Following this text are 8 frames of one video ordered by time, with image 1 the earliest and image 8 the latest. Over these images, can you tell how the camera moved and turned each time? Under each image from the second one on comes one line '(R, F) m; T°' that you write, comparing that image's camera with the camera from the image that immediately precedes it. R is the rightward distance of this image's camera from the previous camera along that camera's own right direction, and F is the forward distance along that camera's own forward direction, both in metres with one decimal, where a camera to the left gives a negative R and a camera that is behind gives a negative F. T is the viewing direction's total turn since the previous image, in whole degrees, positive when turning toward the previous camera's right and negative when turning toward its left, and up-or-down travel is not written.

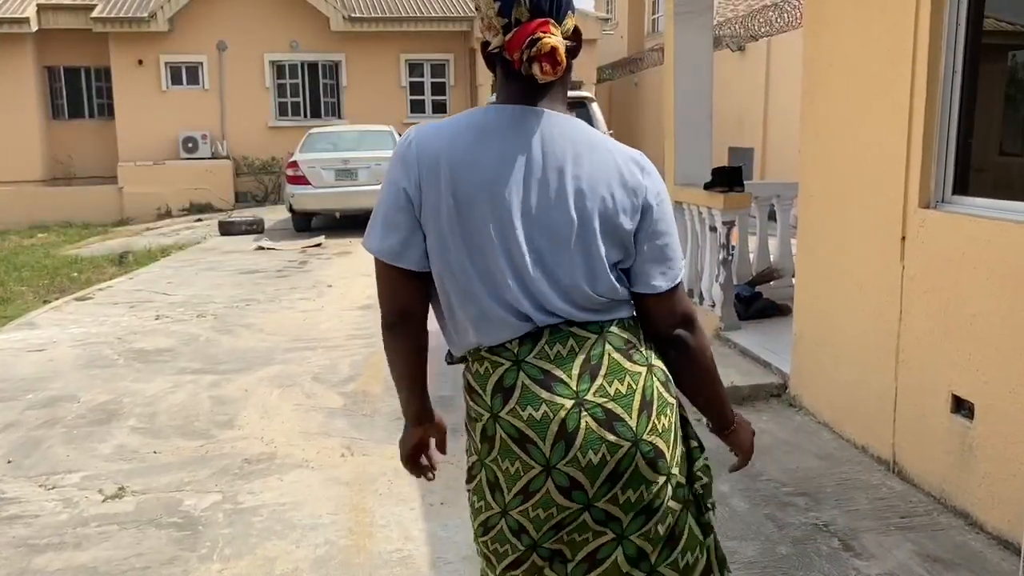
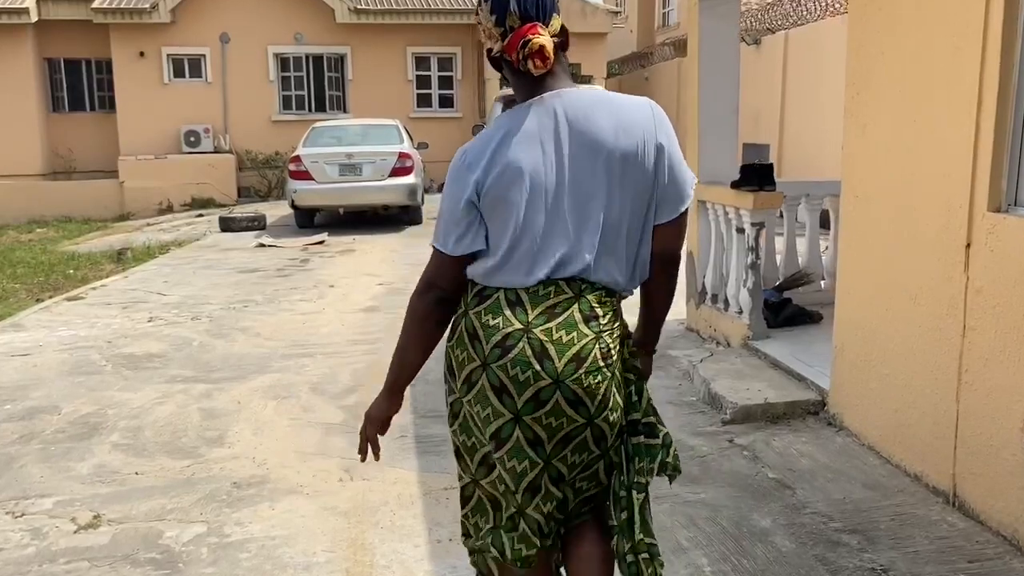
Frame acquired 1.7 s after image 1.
(0.0, +0.3) m; 0°
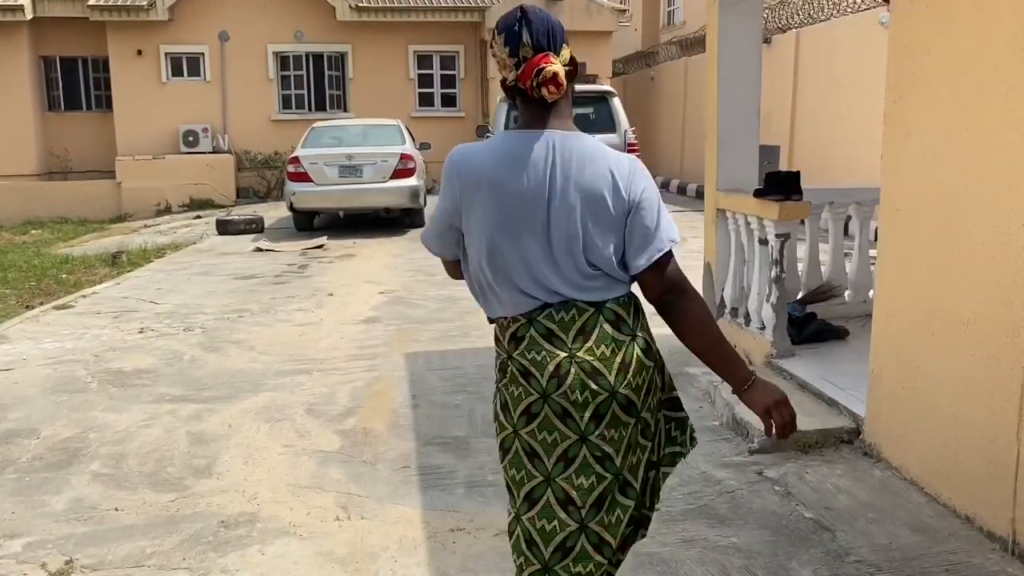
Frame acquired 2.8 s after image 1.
(0.0, +0.3) m; 0°
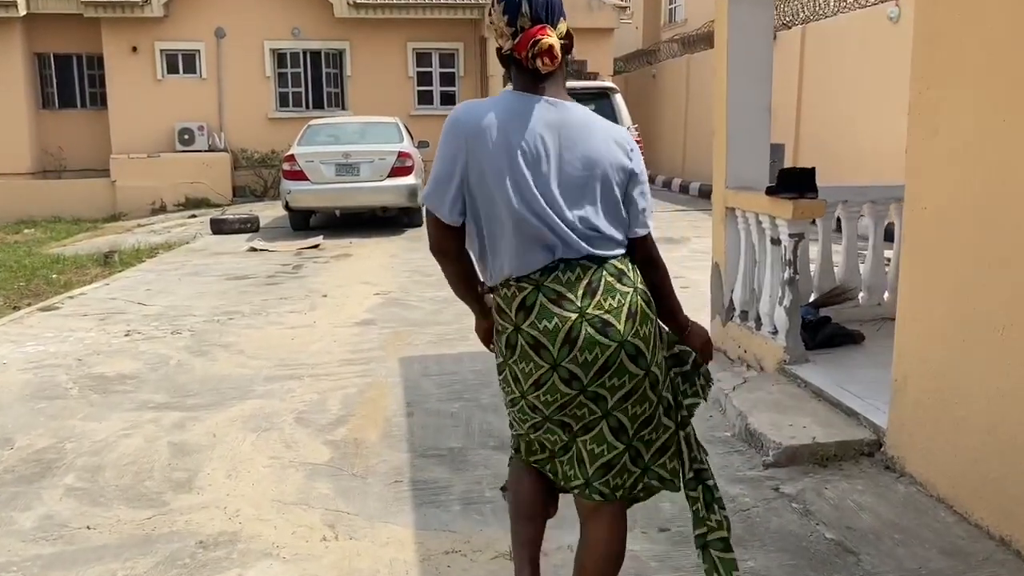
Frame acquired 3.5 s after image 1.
(0.0, +0.2) m; 0°
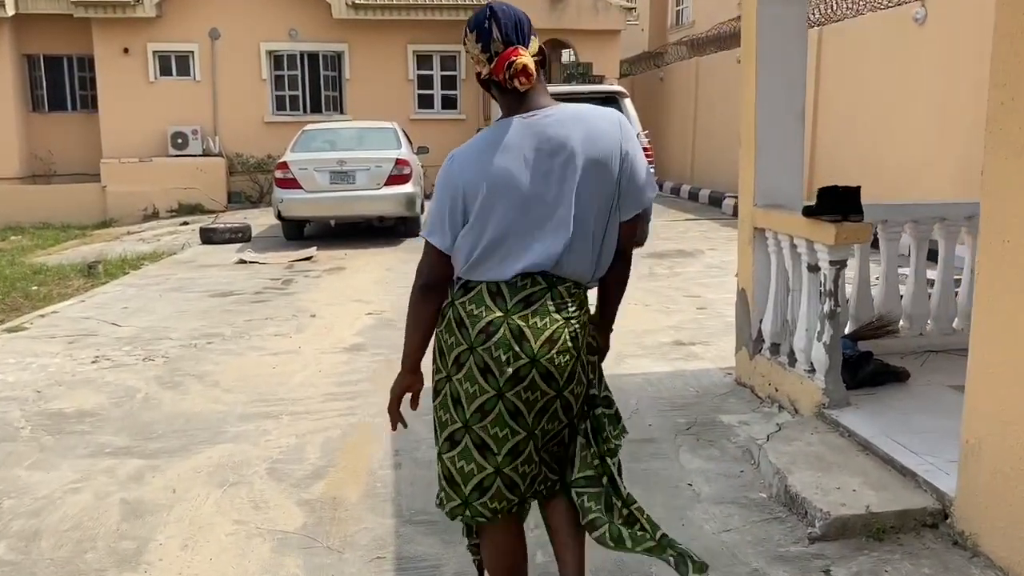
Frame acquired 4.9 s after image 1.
(0.0, +0.5) m; 0°
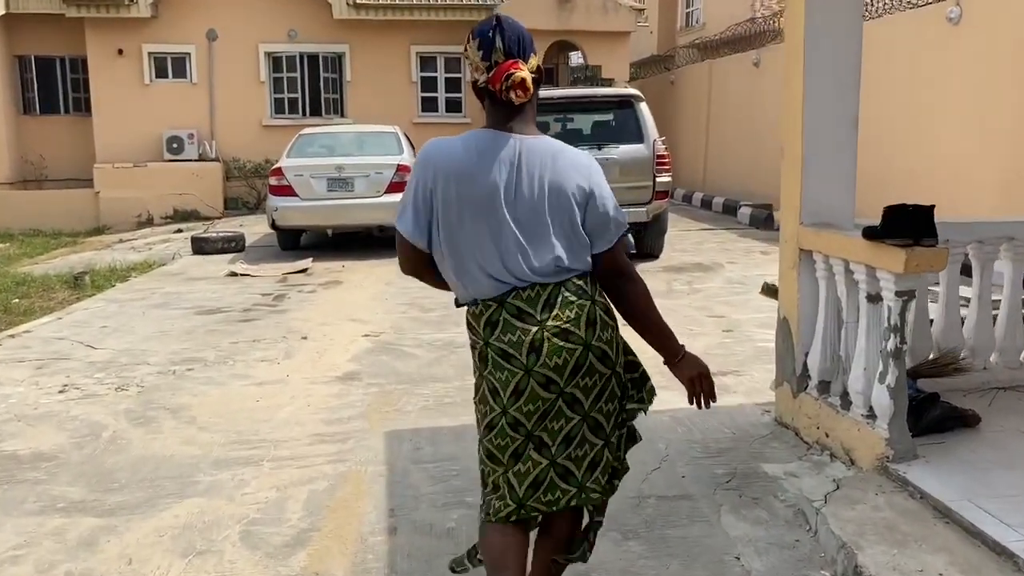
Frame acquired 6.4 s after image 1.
(0.0, +0.5) m; 0°
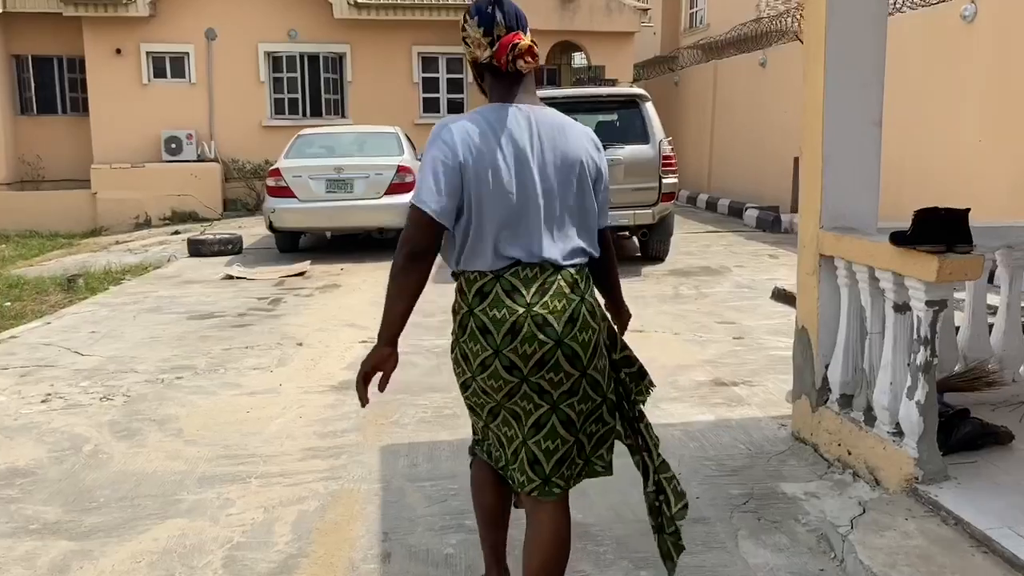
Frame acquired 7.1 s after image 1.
(0.0, +0.2) m; 0°
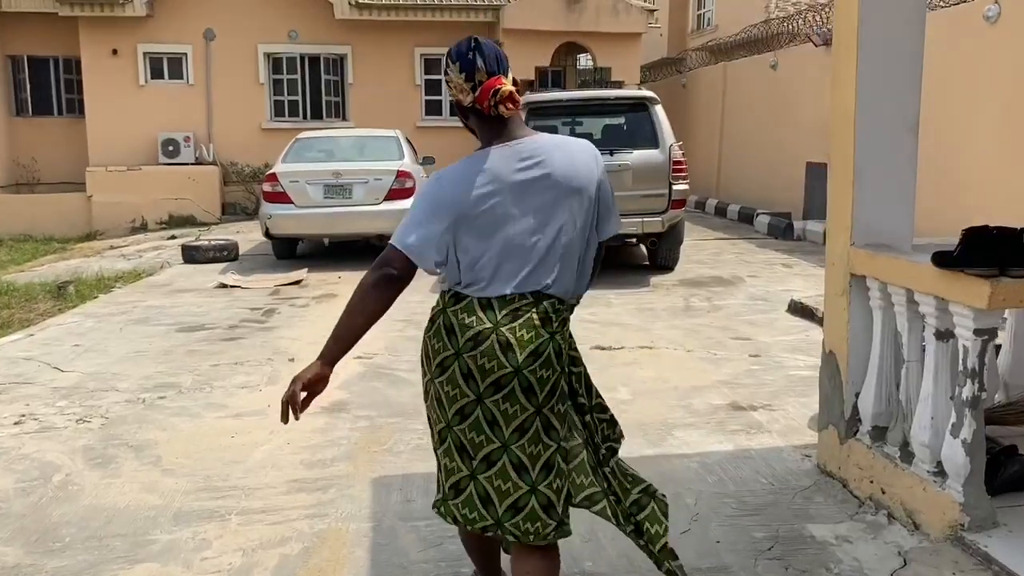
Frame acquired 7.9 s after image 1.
(0.0, +0.3) m; 0°
